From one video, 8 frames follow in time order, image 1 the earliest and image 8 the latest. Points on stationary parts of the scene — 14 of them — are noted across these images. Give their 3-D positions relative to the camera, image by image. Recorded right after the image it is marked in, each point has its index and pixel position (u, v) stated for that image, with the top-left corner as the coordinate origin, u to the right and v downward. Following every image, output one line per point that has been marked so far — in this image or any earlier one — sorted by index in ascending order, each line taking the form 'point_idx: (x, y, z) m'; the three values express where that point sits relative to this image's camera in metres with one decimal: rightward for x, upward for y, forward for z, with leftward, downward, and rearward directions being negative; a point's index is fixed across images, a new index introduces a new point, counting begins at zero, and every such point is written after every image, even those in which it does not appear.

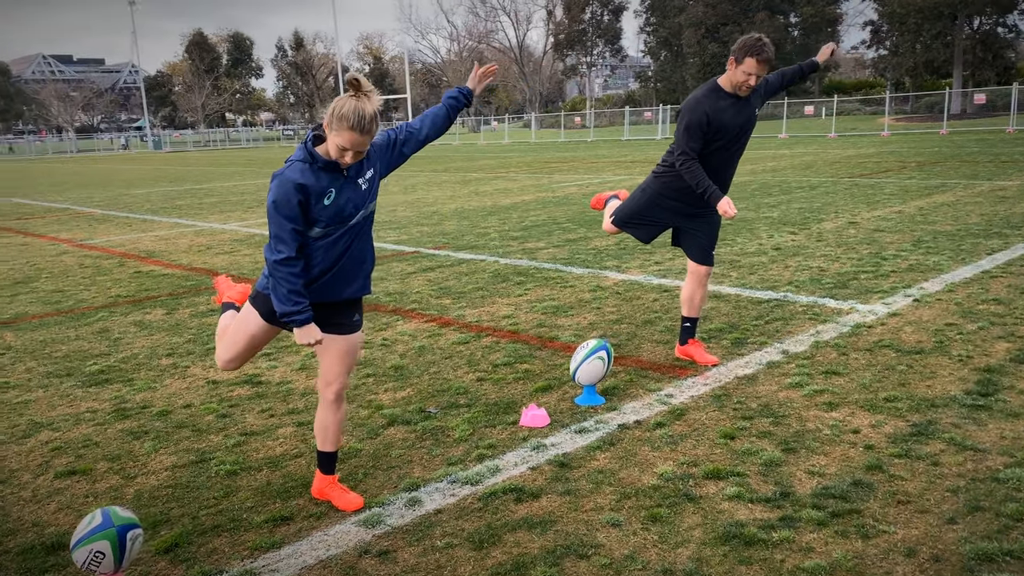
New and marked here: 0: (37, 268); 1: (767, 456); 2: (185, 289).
0: (-4.3, +0.2, +7.7) m
1: (+0.8, -0.5, +2.7) m
2: (-2.4, 0.0, +6.3) m
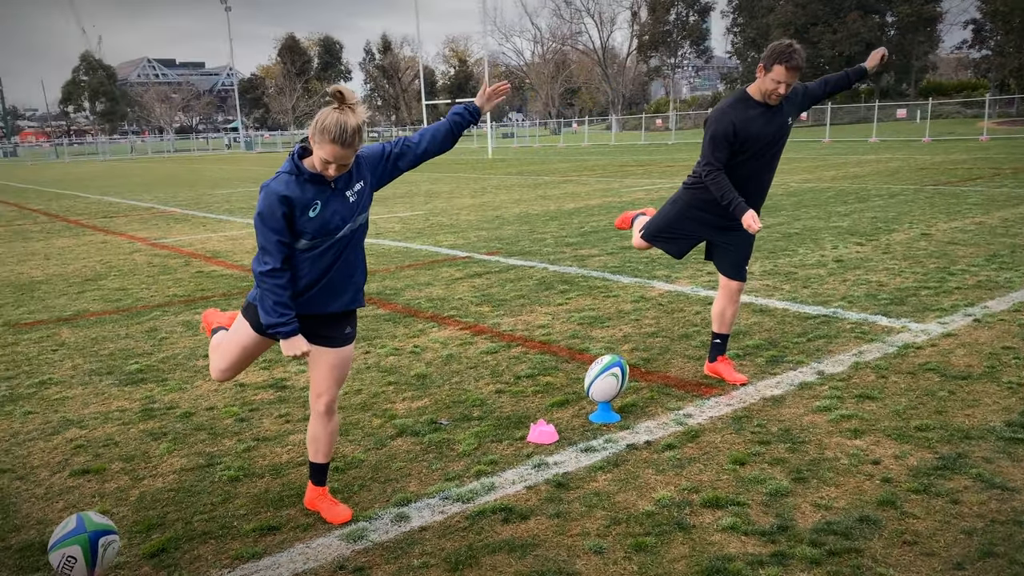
0: (-3.8, +0.2, +8.1) m
1: (+0.8, -0.6, +2.6) m
2: (-2.1, 0.0, +6.4) m
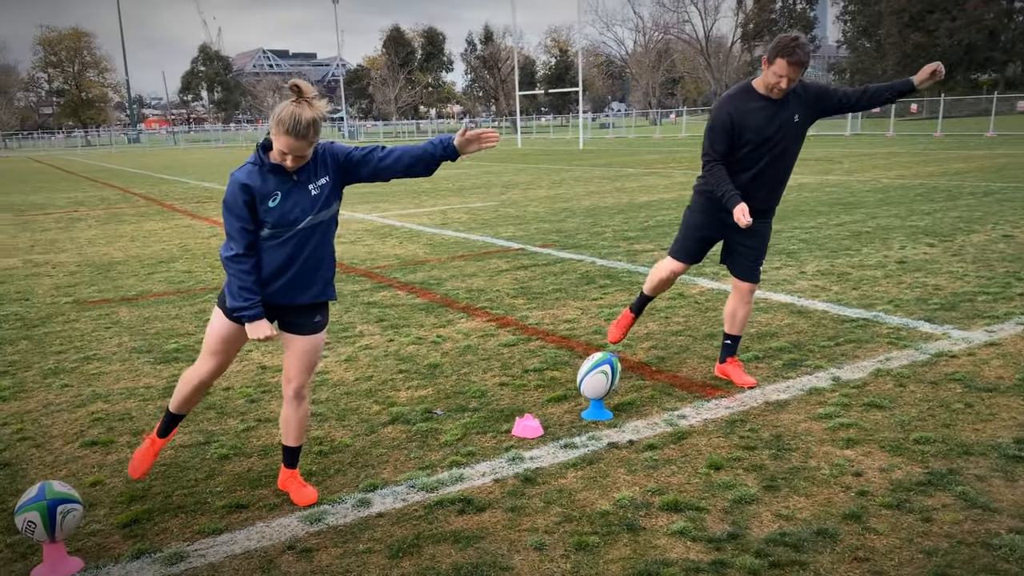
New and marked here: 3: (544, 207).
0: (-3.2, +0.4, +8.5) m
1: (+0.7, -0.6, +2.5) m
2: (-1.7, +0.1, +6.7) m
3: (+0.4, +1.1, +11.3) m
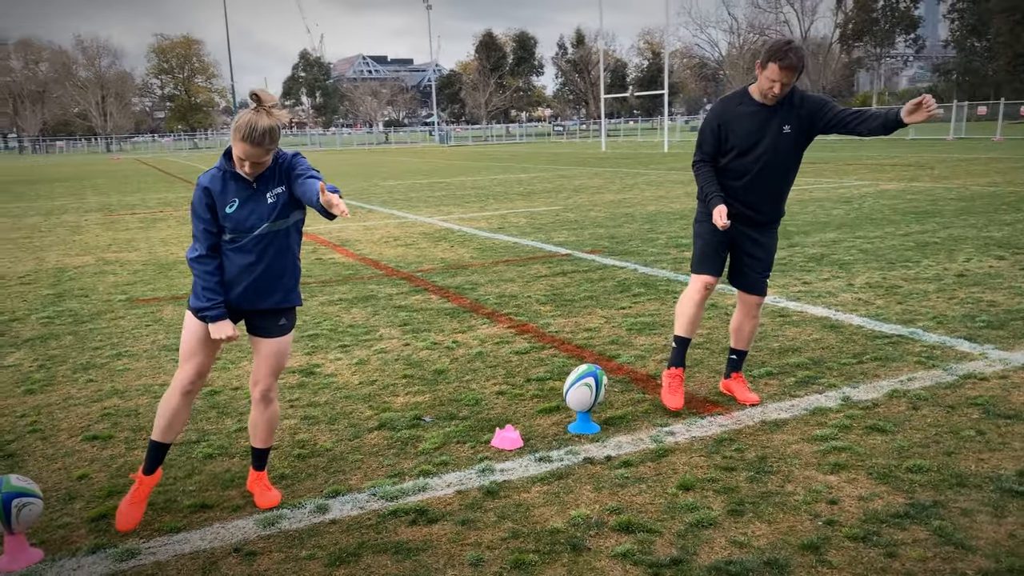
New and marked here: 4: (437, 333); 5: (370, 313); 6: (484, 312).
0: (-2.7, +0.4, +8.8) m
1: (+0.5, -0.6, +2.4) m
2: (-1.4, +0.1, +6.8) m
3: (+1.2, +1.0, +11.2) m
4: (-0.4, -0.3, +4.7) m
5: (-0.9, -0.2, +5.3) m
6: (-0.2, -0.2, +5.2) m
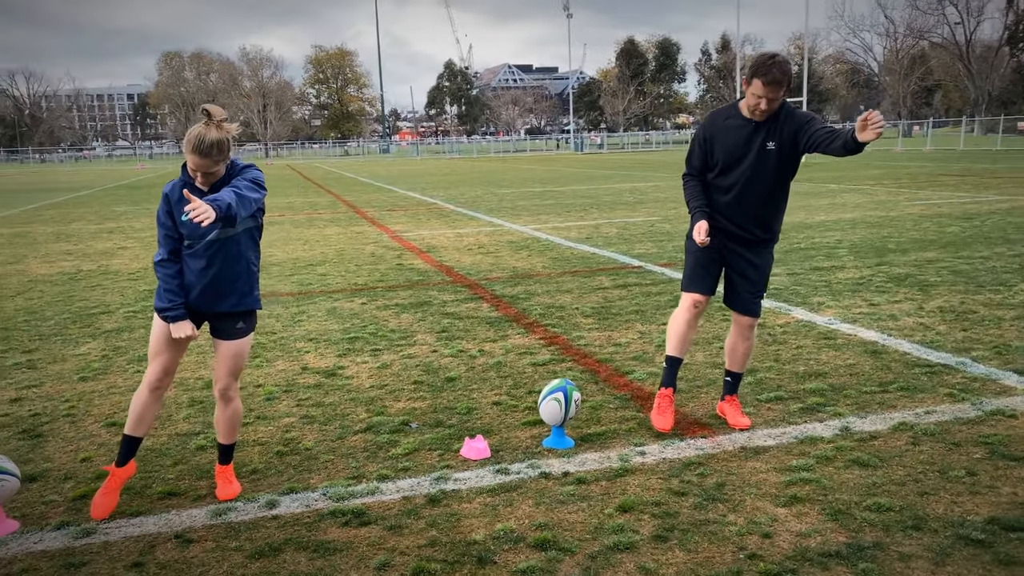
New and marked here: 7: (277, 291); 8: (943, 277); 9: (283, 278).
0: (-1.9, +0.4, +9.2) m
1: (+0.3, -0.7, +2.4) m
2: (-0.9, +0.1, +7.0) m
3: (+2.5, +0.8, +10.9) m
4: (-0.2, -0.3, +4.8) m
5: (-0.6, -0.2, +5.5) m
6: (+0.1, -0.2, +5.3) m
7: (-1.9, 0.0, +6.8) m
8: (+3.3, +0.1, +6.5) m
9: (-2.0, +0.1, +7.5) m
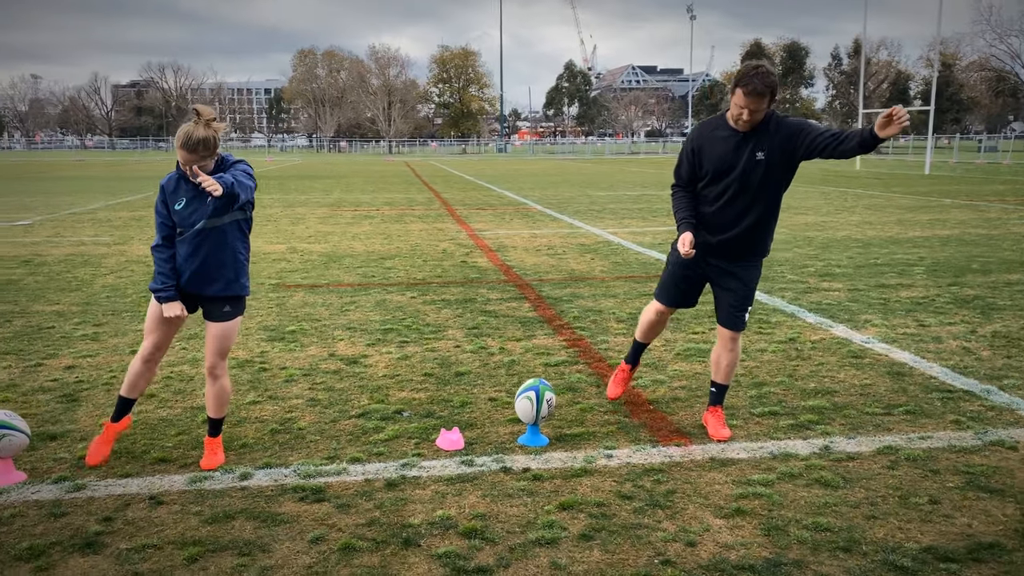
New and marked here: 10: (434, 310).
0: (-1.1, +0.4, +9.5) m
1: (+0.1, -0.7, +2.4) m
2: (-0.4, +0.1, +7.2) m
3: (+3.4, +0.7, +10.7) m
4: (-0.1, -0.3, +5.0) m
5: (-0.4, -0.2, +5.6) m
6: (+0.3, -0.2, +5.3) m
7: (-1.5, +0.1, +7.2) m
8: (+3.6, -0.1, +6.1) m
9: (-1.5, +0.2, +7.8) m
10: (-0.5, -0.1, +5.8) m
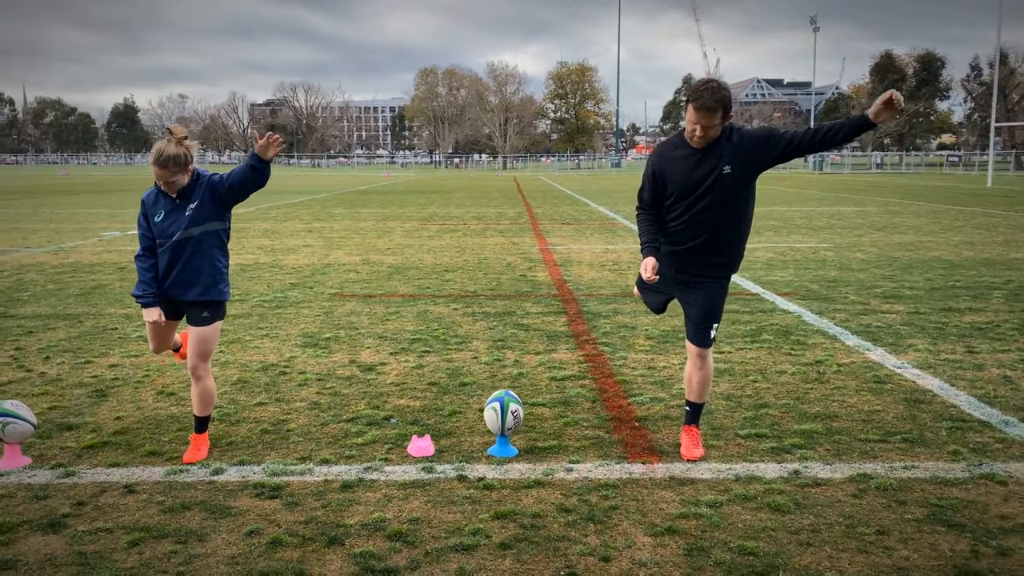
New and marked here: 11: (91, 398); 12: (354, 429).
0: (-0.4, +0.3, +9.6) m
1: (-0.1, -0.7, +2.5) m
2: (0.0, 0.0, +7.3) m
3: (+4.3, +0.4, +10.2) m
4: (0.0, -0.4, +5.0) m
5: (-0.2, -0.3, +5.7) m
6: (+0.4, -0.3, +5.4) m
7: (-1.0, 0.0, +7.4) m
8: (+3.9, -0.3, +5.7) m
9: (-1.0, +0.1, +8.0) m
10: (-0.3, -0.2, +5.9) m
11: (-2.0, -0.5, +4.1) m
12: (-0.6, -0.6, +3.6) m
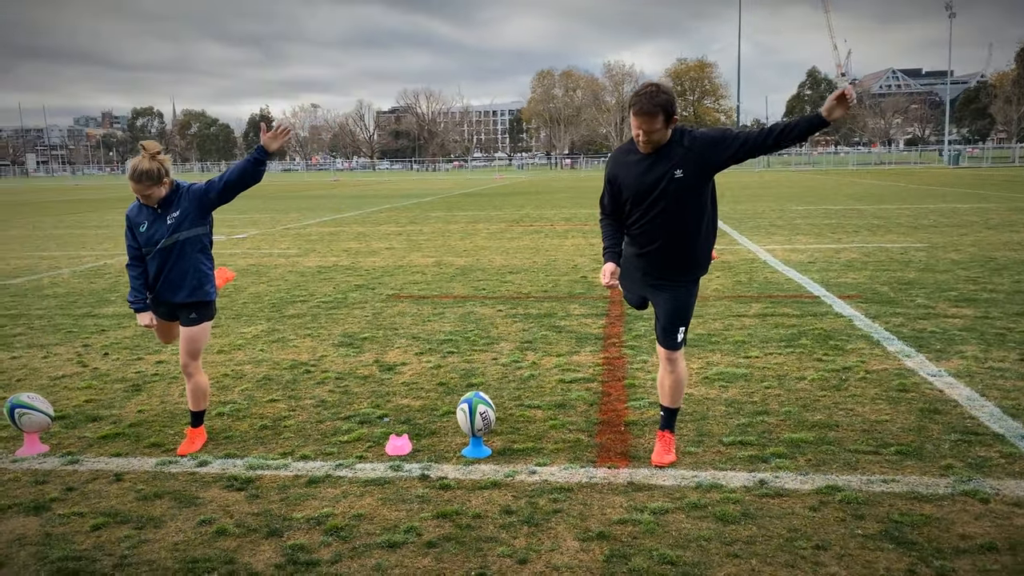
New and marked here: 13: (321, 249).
0: (+0.4, +0.3, +9.7) m
1: (-0.3, -0.8, +2.6) m
2: (+0.5, -0.1, +7.3) m
3: (+5.1, +0.4, +9.6) m
4: (+0.1, -0.4, +5.0) m
5: (+0.1, -0.3, +5.8) m
6: (+0.6, -0.3, +5.3) m
7: (-0.5, -0.1, +7.5) m
8: (+4.1, -0.3, +5.2) m
9: (-0.4, 0.0, +8.2) m
10: (0.0, -0.3, +6.0) m
11: (-2.0, -0.5, +4.4) m
12: (-0.7, -0.6, +3.7) m
13: (-2.7, +0.6, +12.0) m
